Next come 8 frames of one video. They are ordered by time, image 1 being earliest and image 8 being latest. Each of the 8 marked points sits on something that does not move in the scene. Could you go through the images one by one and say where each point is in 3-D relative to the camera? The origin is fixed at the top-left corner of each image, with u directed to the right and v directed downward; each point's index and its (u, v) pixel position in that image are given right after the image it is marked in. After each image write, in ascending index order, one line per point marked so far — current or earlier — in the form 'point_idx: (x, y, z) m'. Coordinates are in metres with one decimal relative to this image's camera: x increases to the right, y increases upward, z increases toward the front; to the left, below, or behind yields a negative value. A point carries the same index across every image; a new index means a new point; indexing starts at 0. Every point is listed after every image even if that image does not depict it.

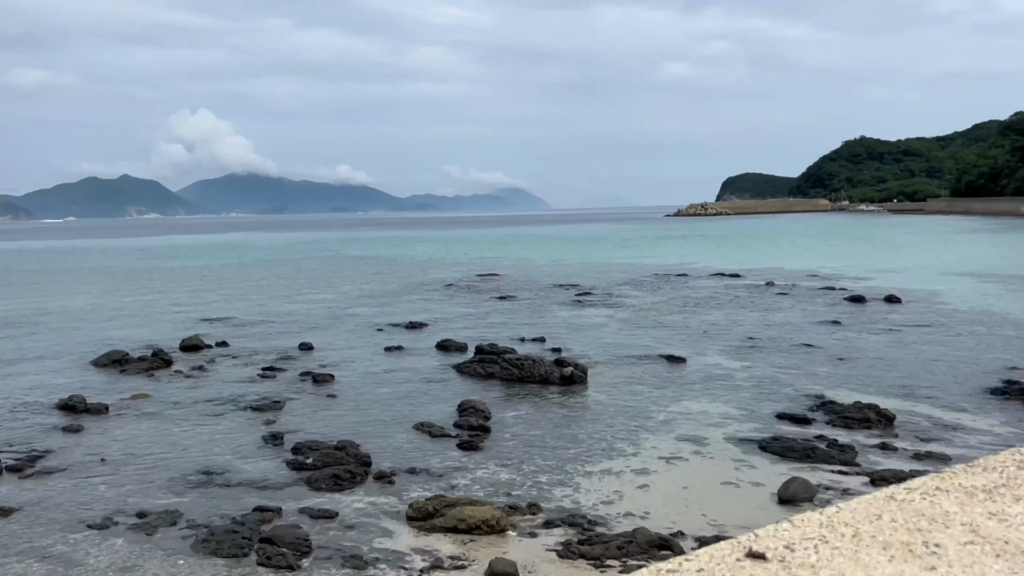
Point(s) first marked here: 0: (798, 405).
0: (+4.2, -1.7, +12.7) m
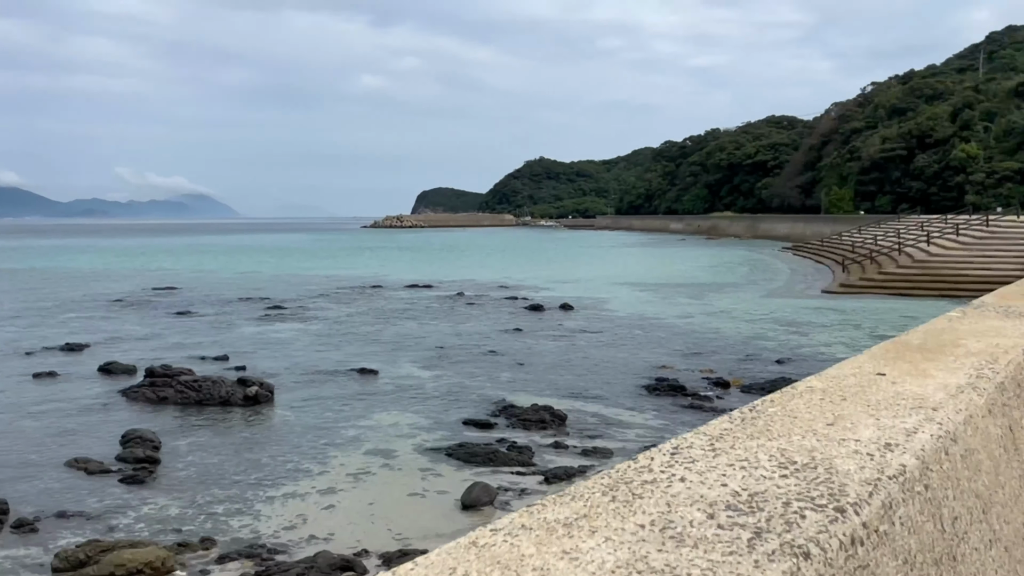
0: (-0.5, -1.9, +13.1) m
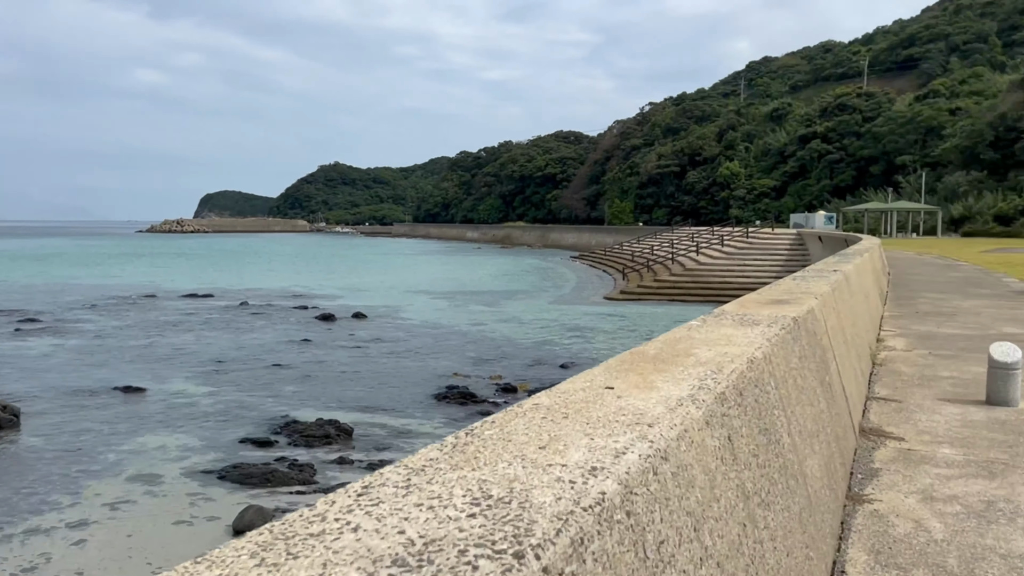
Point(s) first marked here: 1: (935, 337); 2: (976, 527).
0: (-3.7, -2.0, +12.5) m
1: (+4.5, -0.5, +9.0) m
2: (+1.8, -0.9, +3.3) m
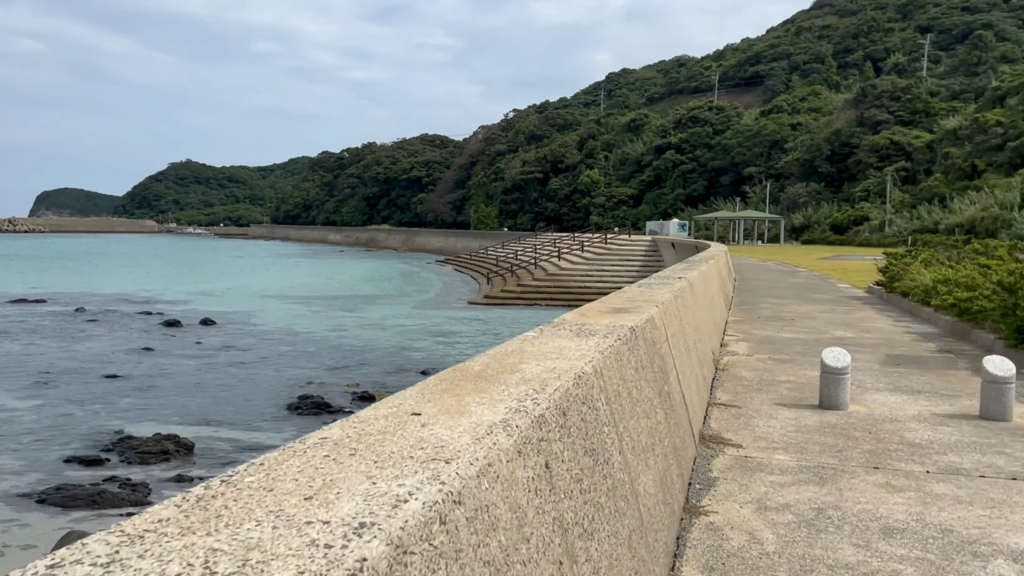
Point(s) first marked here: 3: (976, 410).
0: (-5.7, -2.1, +11.5) m
1: (+2.9, -0.6, +9.4) m
2: (+1.1, -1.0, +3.3) m
3: (+3.1, -0.8, +5.7) m
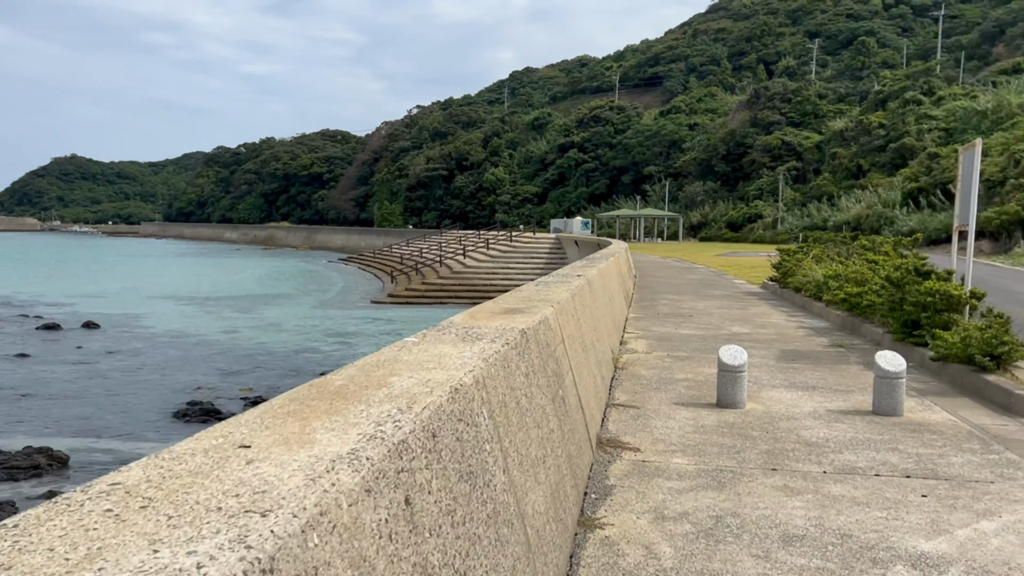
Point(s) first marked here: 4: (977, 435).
0: (-7.0, -2.2, +10.6) m
1: (+1.8, -0.6, +9.3) m
2: (+0.7, -1.0, +3.1) m
3: (+2.4, -0.8, +5.7) m
4: (+2.7, -0.9, +5.0) m
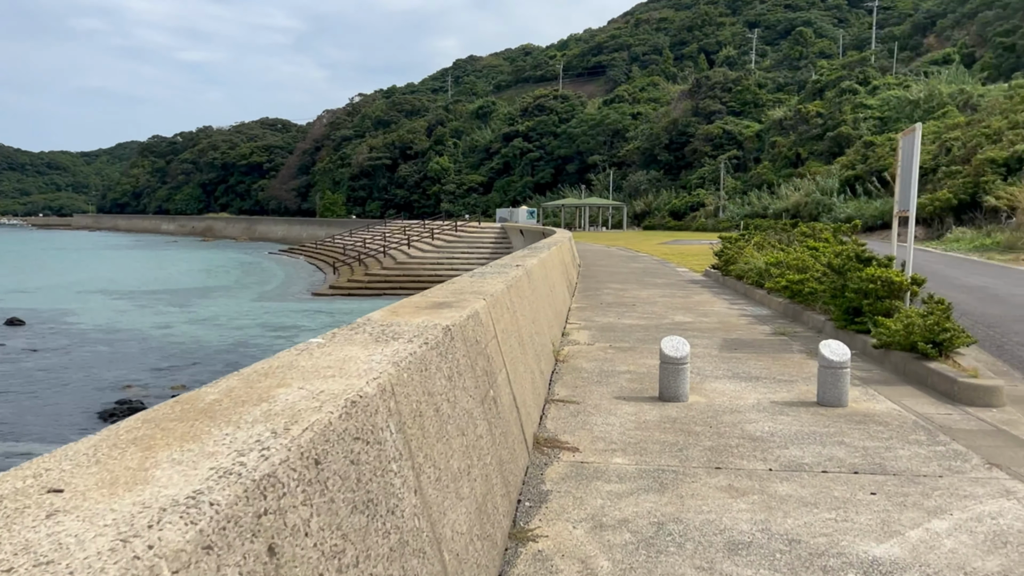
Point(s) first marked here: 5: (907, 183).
0: (-7.6, -2.1, +9.8) m
1: (+1.1, -0.4, +9.2) m
2: (+0.4, -0.9, +2.9) m
3: (+2.0, -0.7, +5.6) m
4: (+2.3, -0.8, +4.9) m
5: (+3.6, +1.0, +7.8) m
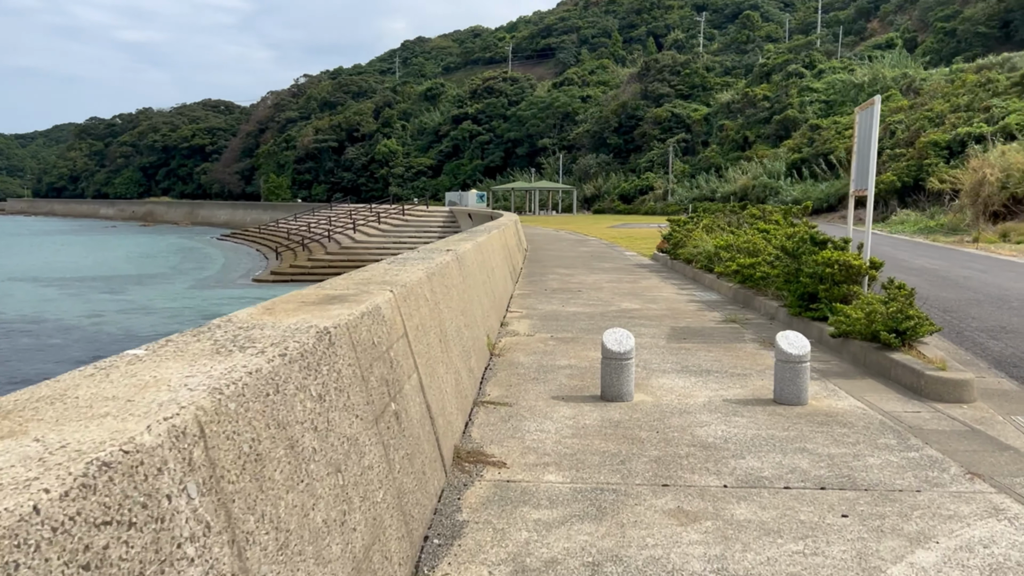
0: (-8.3, -2.0, +8.8) m
1: (+0.5, -0.3, +8.6) m
2: (+0.2, -0.9, +2.3) m
3: (+1.5, -0.6, +5.1) m
4: (+1.9, -0.7, +4.4) m
5: (+3.0, +1.1, +7.4) m
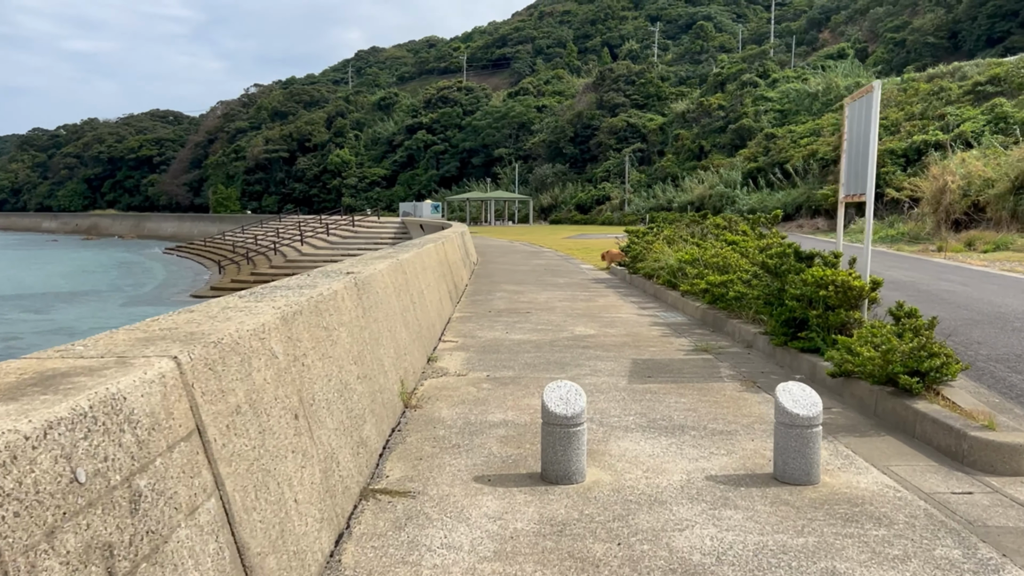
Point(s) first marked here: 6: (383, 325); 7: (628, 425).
0: (-8.9, -2.3, +7.0) m
1: (-0.1, -0.5, +7.3) m
2: (-0.1, -1.0, +1.0) m
3: (+1.1, -0.8, +3.8) m
4: (+1.6, -0.9, +3.1) m
5: (+2.5, +0.9, +6.2) m
6: (-0.7, -0.2, +4.9) m
7: (+0.6, -0.7, +4.5) m
